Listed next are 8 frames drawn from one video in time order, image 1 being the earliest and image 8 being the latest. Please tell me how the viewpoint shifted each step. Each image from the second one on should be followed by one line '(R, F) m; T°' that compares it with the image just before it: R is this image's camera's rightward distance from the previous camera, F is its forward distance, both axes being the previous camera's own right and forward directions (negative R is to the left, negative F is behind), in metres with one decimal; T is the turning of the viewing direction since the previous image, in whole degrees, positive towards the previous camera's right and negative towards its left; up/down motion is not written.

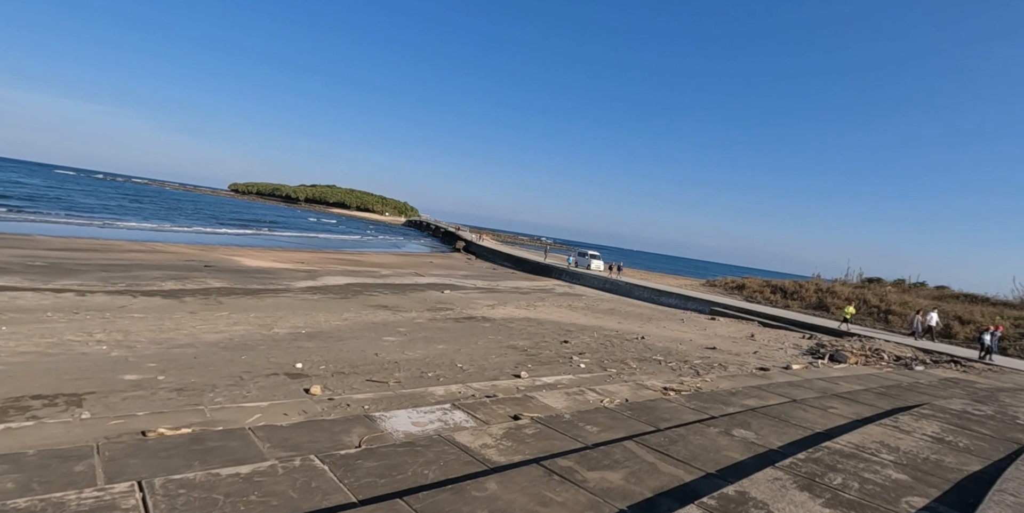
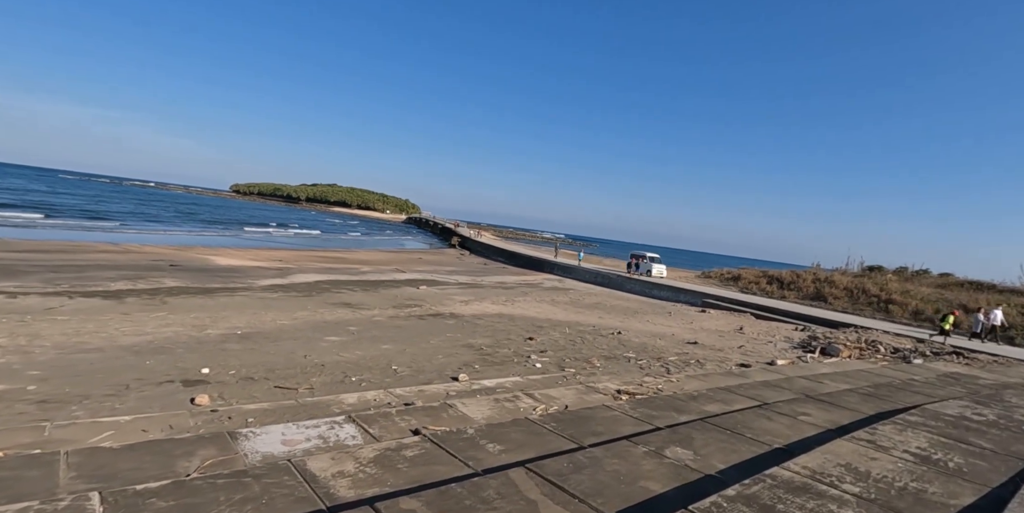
(+1.0, +1.1) m; -1°
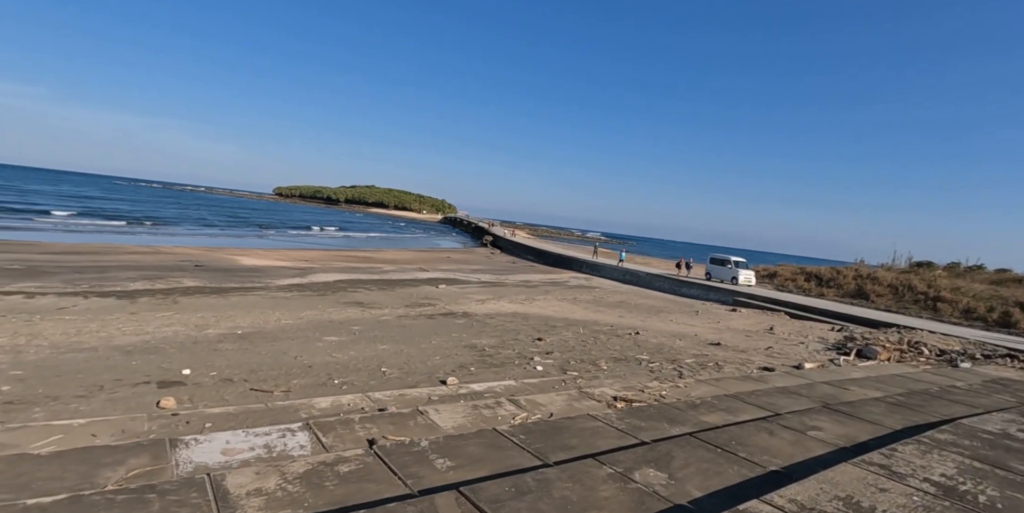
(+0.6, +0.5) m; -4°
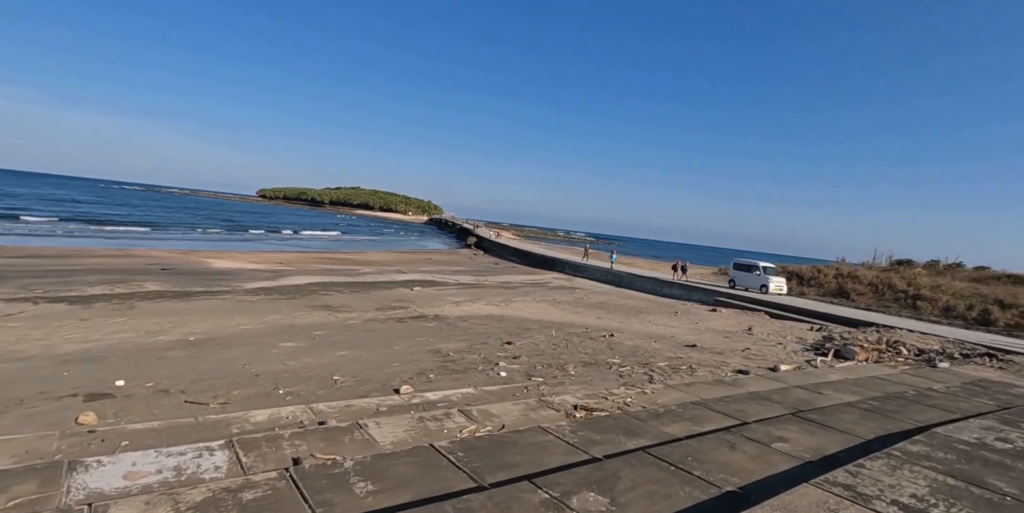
(+0.4, +0.4) m; +1°
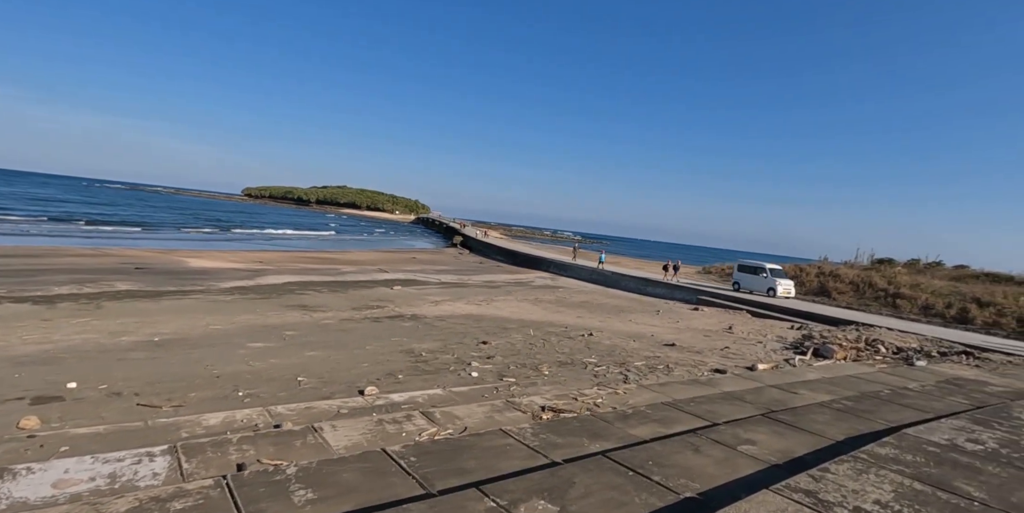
(+0.2, +0.2) m; +1°
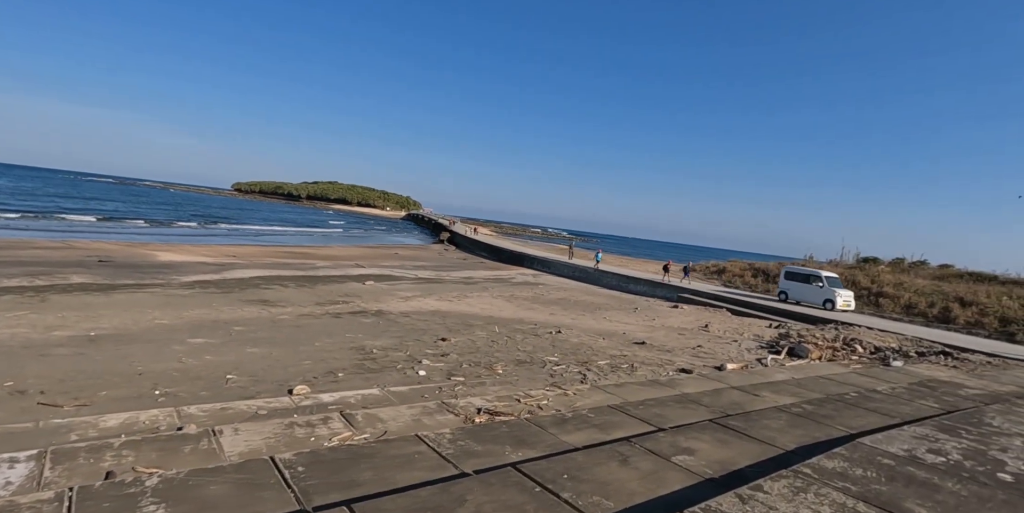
(+0.6, +0.5) m; +1°
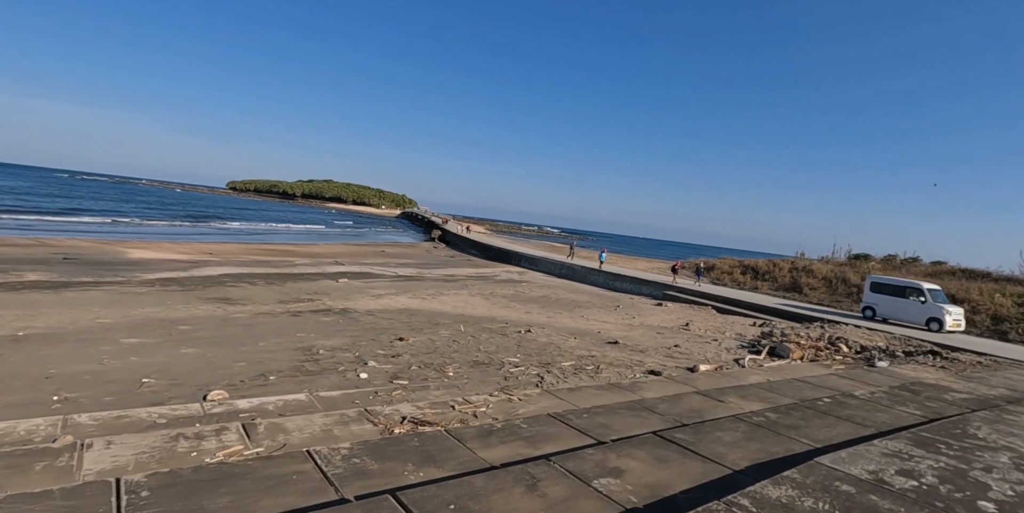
(+0.6, +0.6) m; 0°
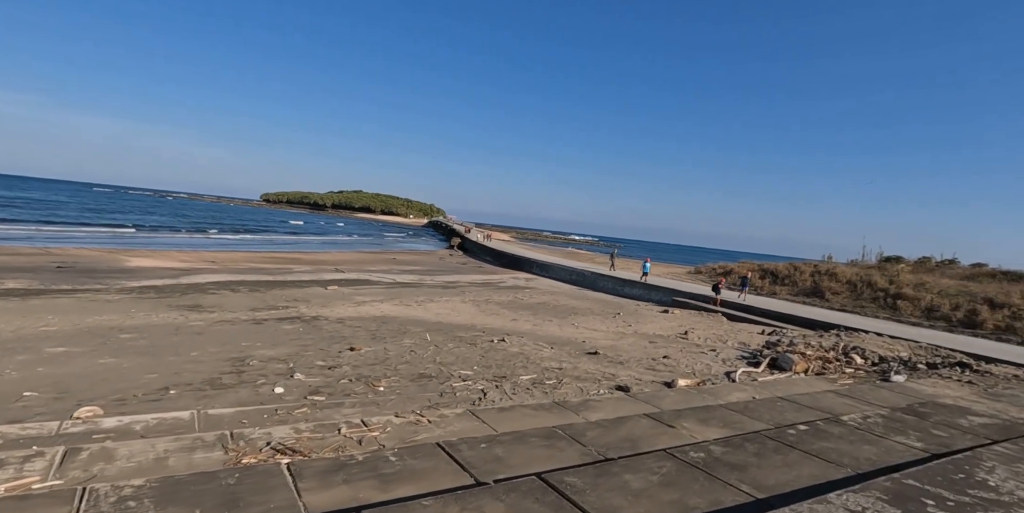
(+1.0, +0.9) m; -3°
